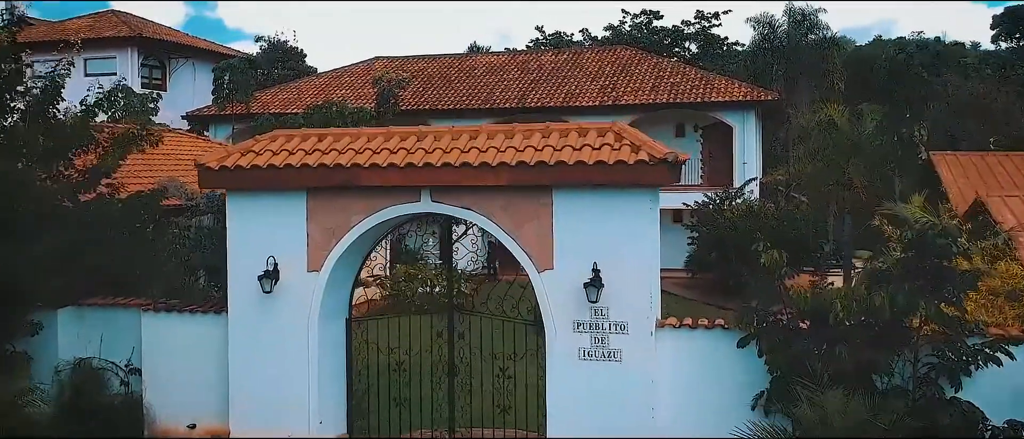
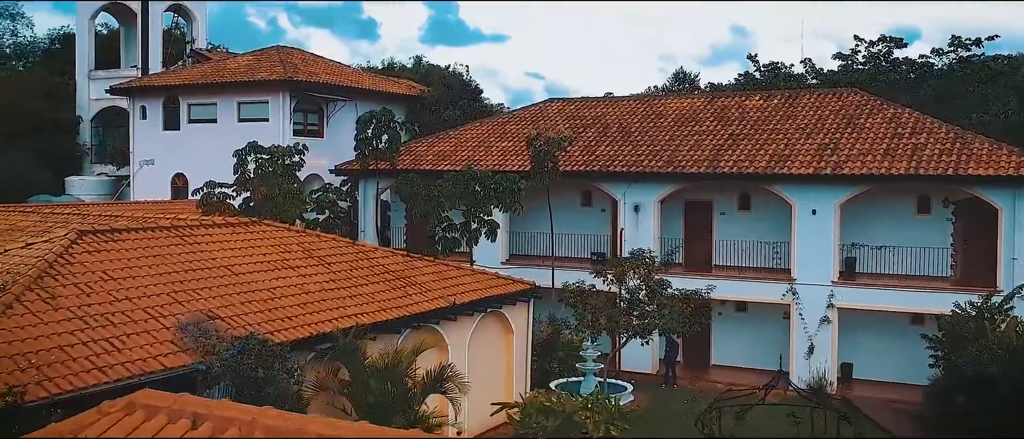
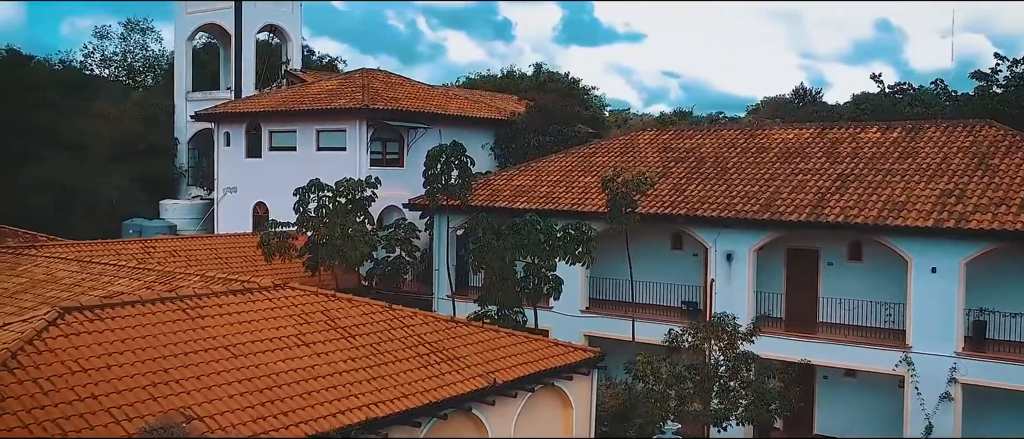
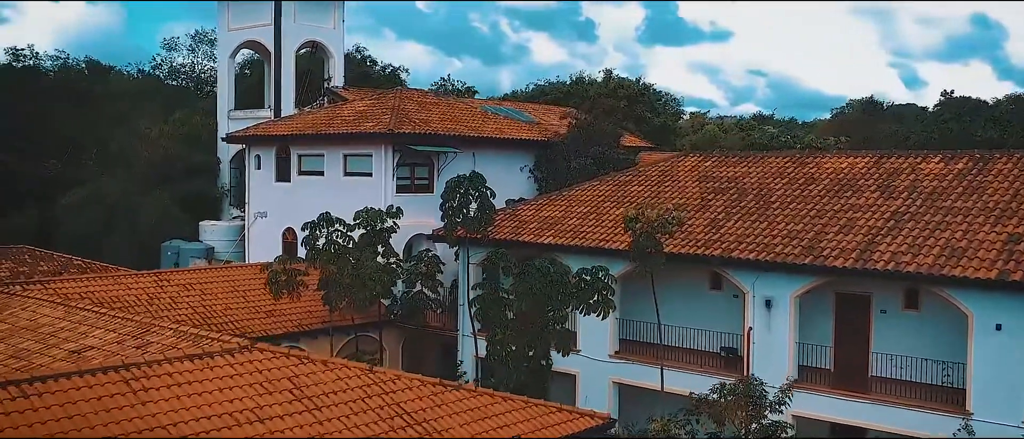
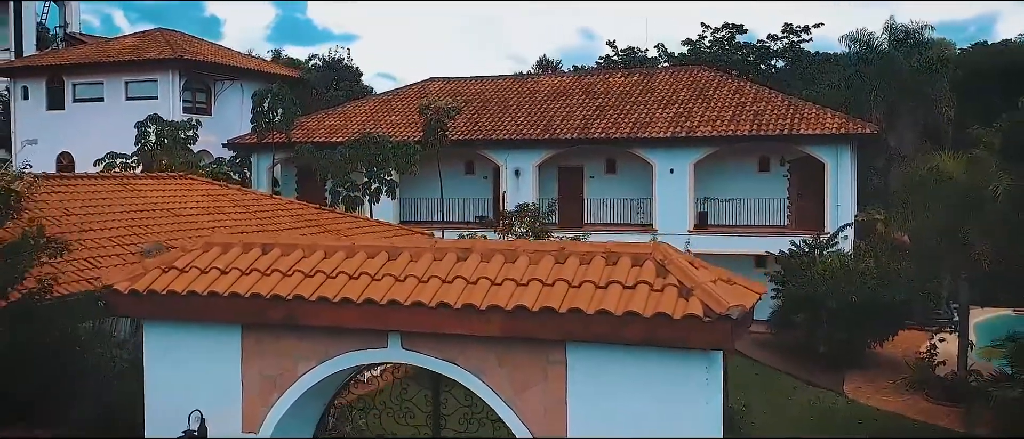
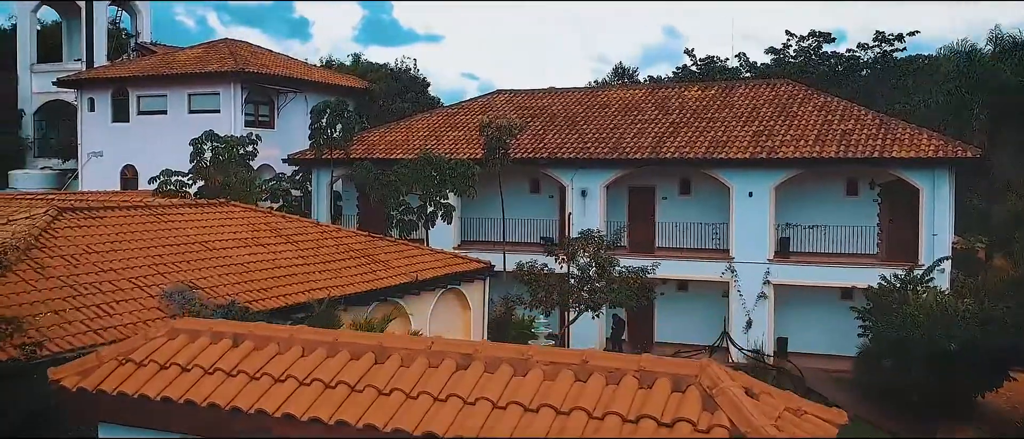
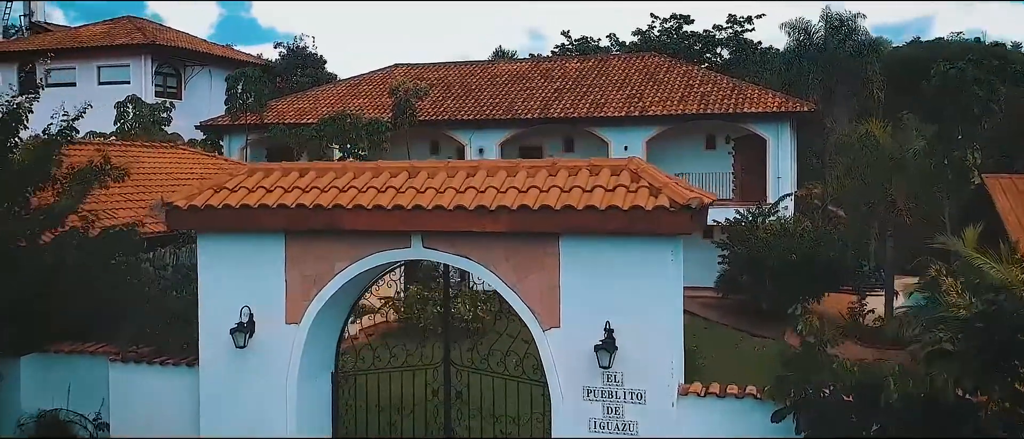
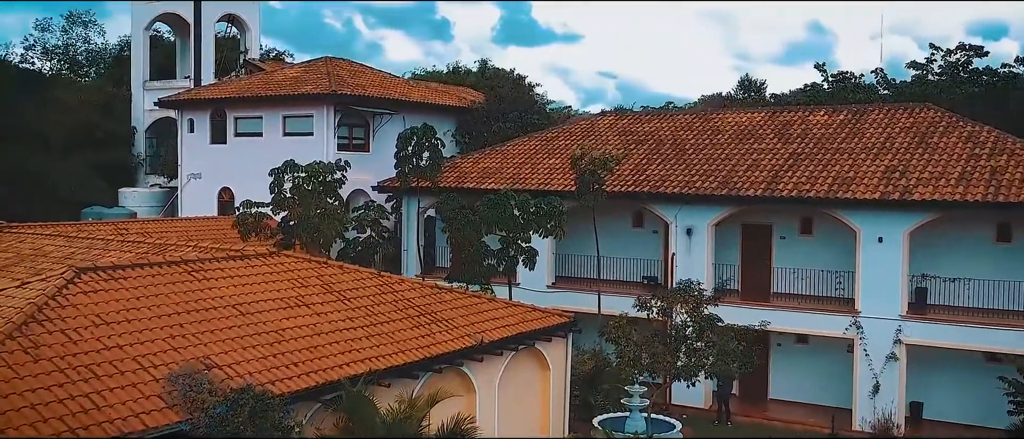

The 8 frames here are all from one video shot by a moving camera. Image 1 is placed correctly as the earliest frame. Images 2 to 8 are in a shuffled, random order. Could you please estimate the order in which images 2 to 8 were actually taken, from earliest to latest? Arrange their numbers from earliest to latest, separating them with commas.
7, 5, 6, 2, 8, 3, 4
